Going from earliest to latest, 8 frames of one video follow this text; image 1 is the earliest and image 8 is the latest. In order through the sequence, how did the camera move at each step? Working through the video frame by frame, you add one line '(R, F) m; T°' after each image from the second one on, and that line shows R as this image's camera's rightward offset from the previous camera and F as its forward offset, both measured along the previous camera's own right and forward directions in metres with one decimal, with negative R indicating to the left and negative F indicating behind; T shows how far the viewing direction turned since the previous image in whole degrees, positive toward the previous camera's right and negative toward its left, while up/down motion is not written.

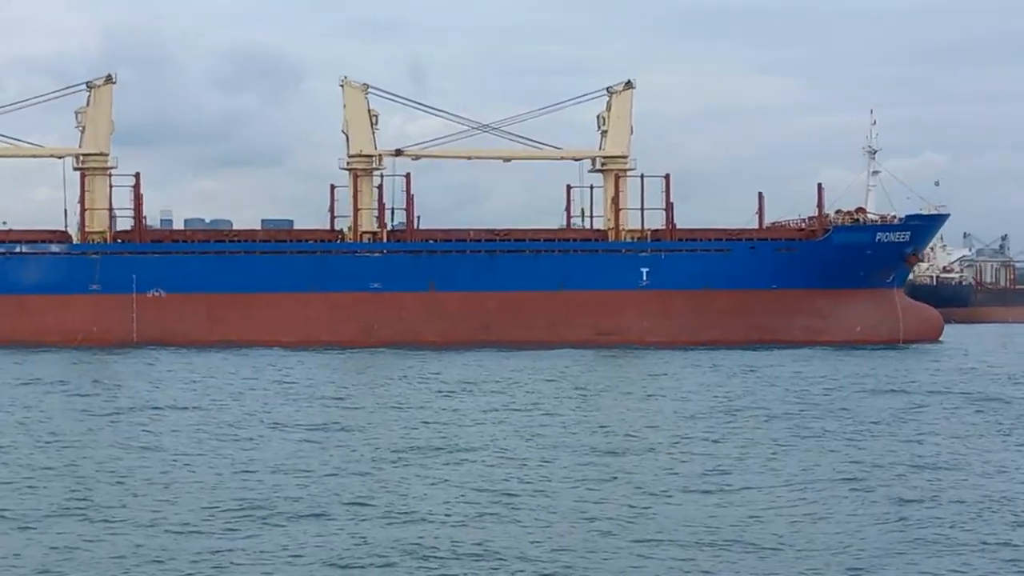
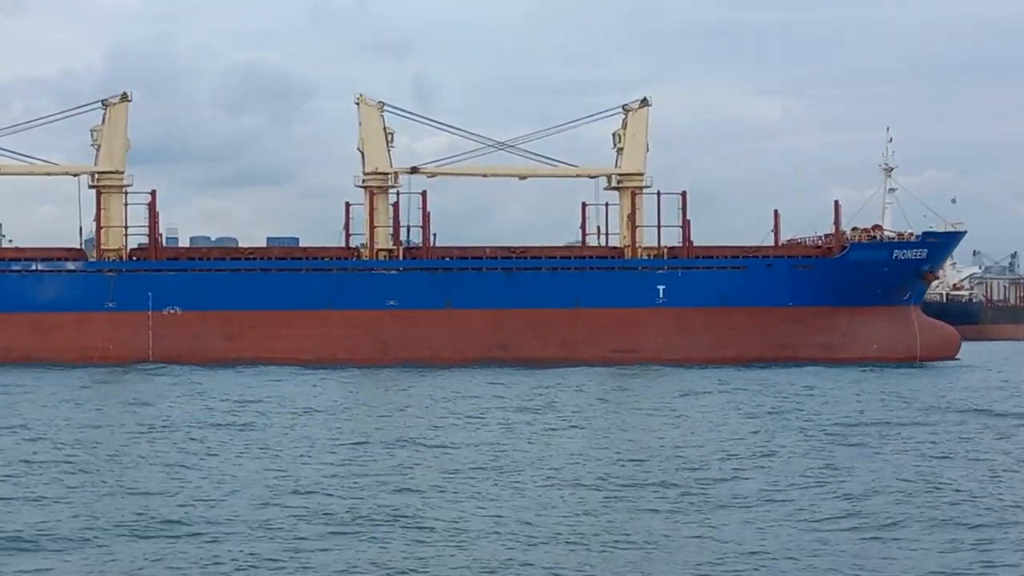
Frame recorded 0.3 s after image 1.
(-0.1, 0.0) m; 0°
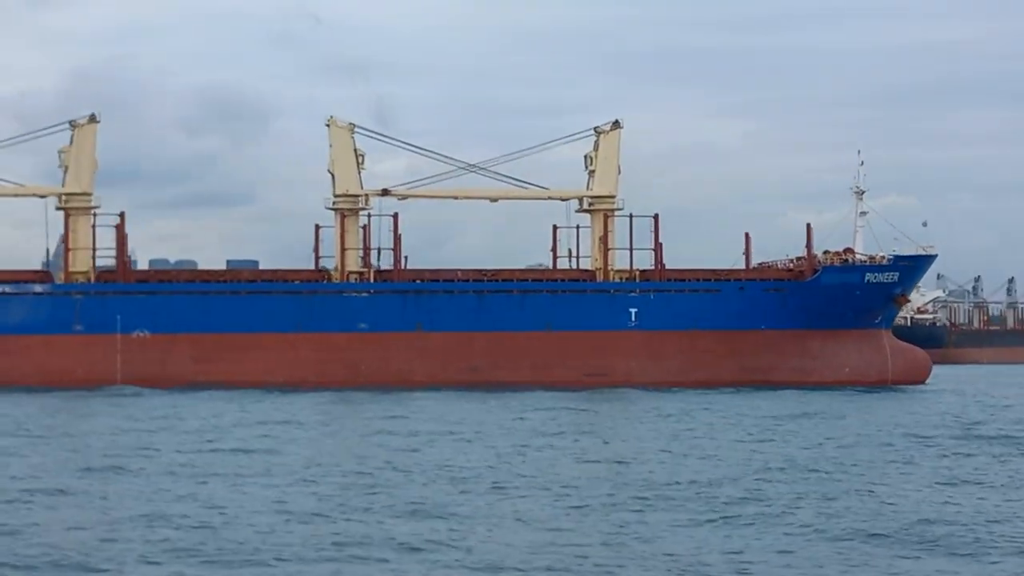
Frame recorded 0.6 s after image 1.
(0.0, +0.1) m; +1°
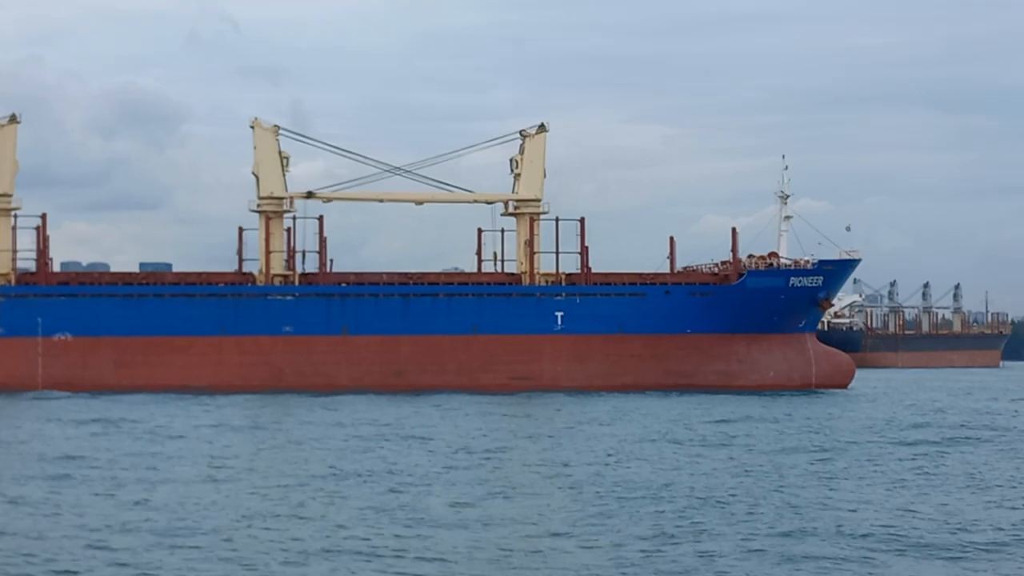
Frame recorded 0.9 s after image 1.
(+0.3, 0.0) m; +3°
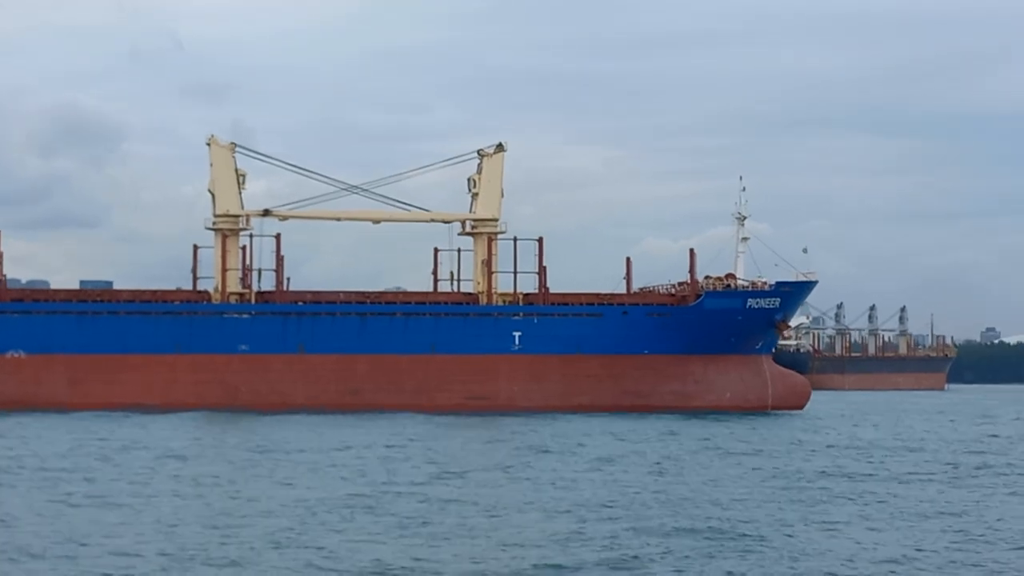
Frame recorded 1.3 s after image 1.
(+0.1, 0.0) m; +2°
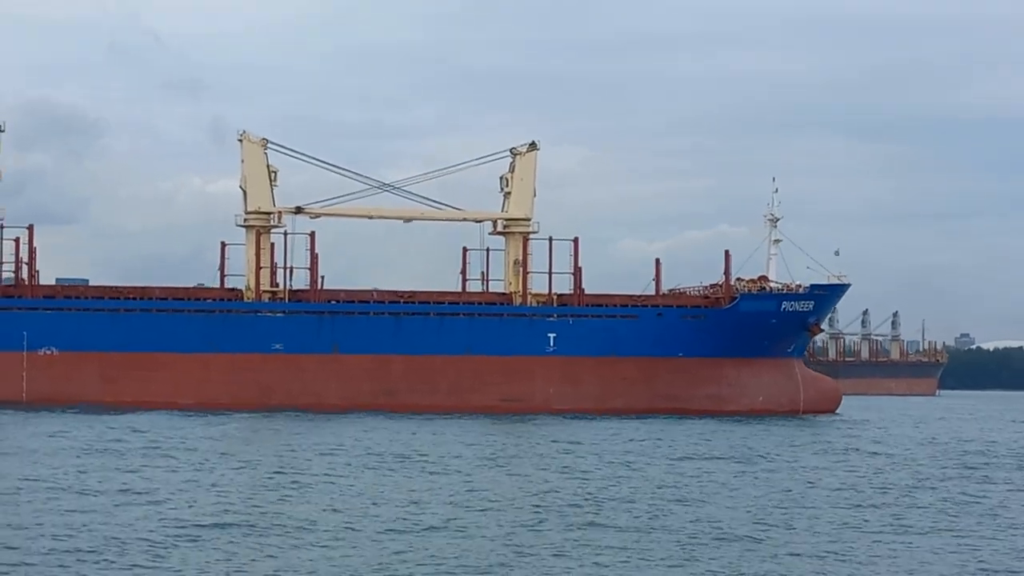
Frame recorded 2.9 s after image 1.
(-0.6, +0.2) m; 0°
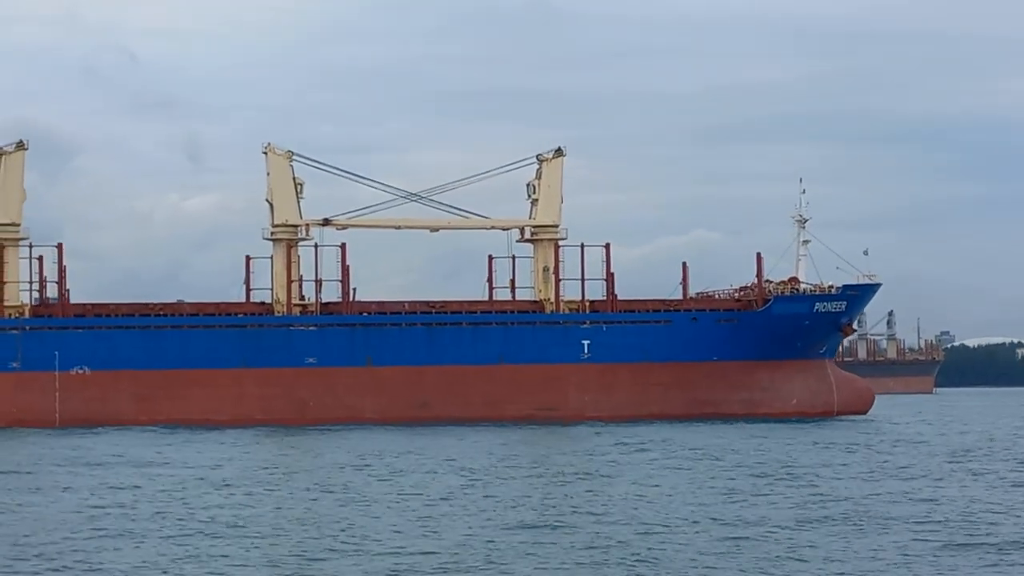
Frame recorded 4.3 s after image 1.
(-0.6, +0.2) m; 0°
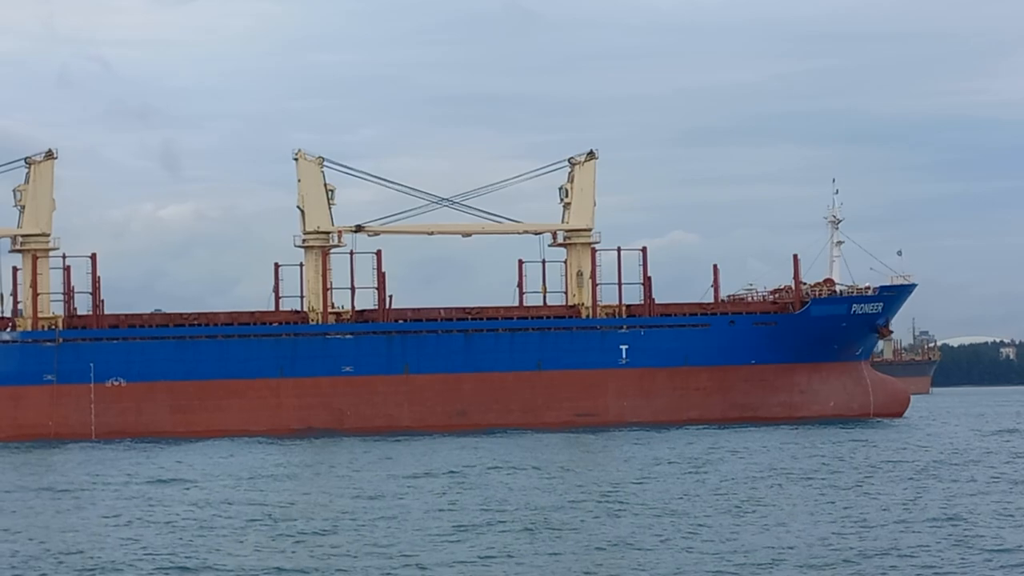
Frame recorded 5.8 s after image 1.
(-0.6, +0.2) m; 0°
